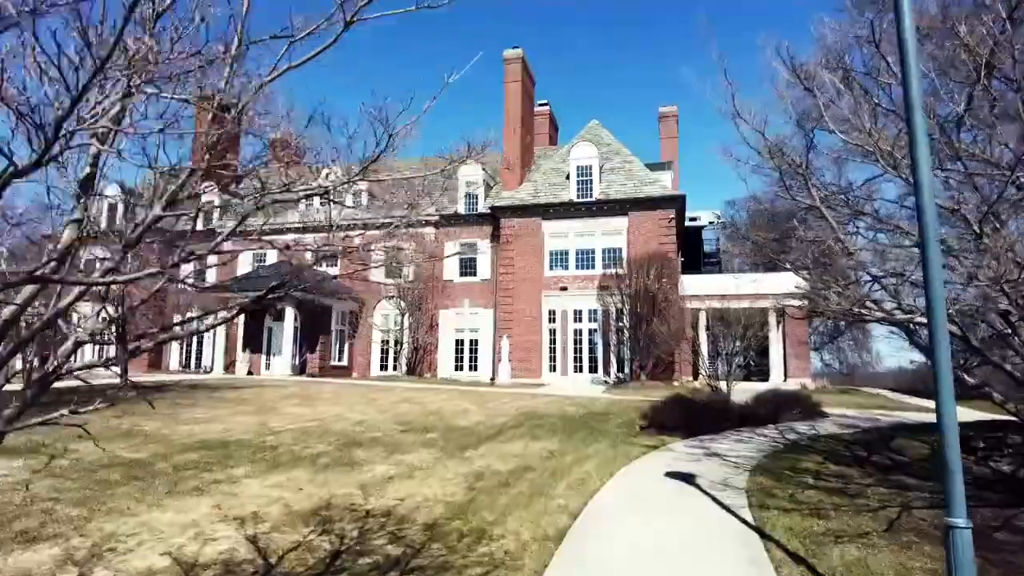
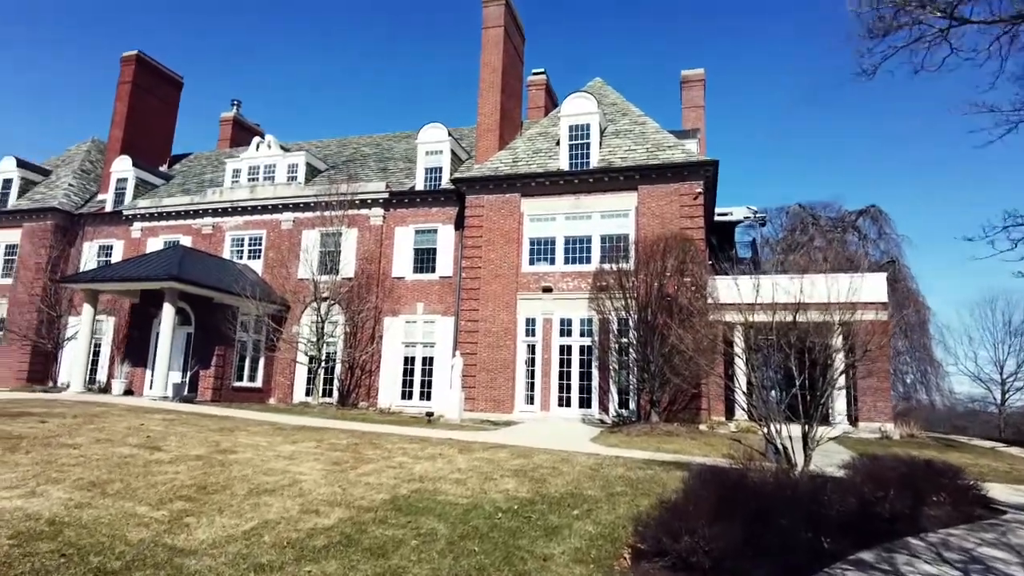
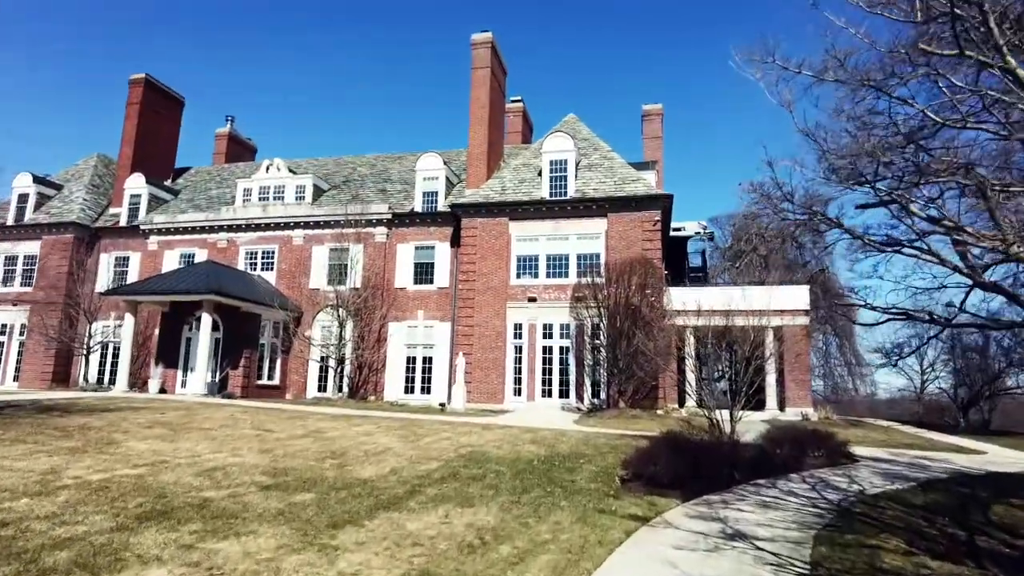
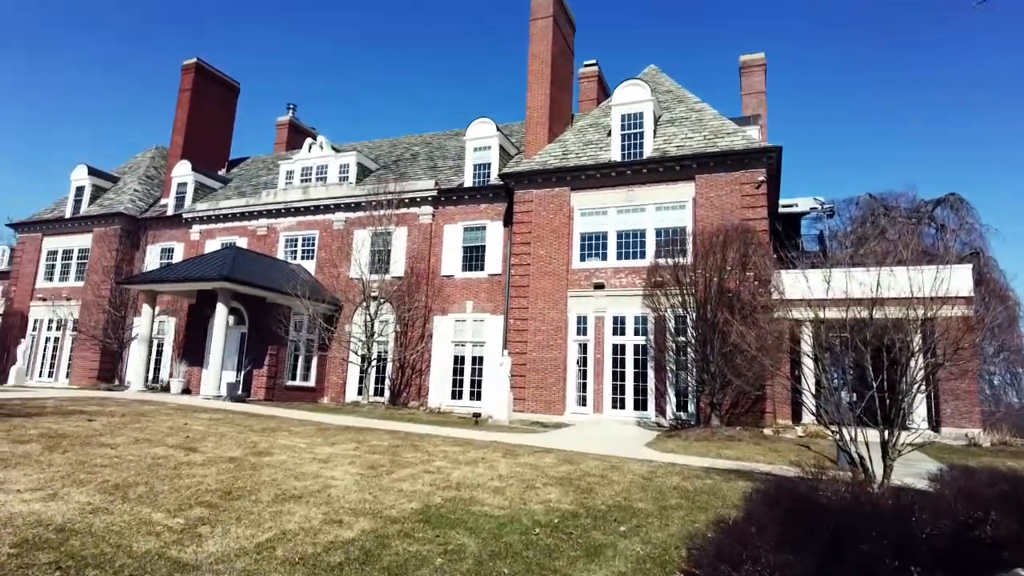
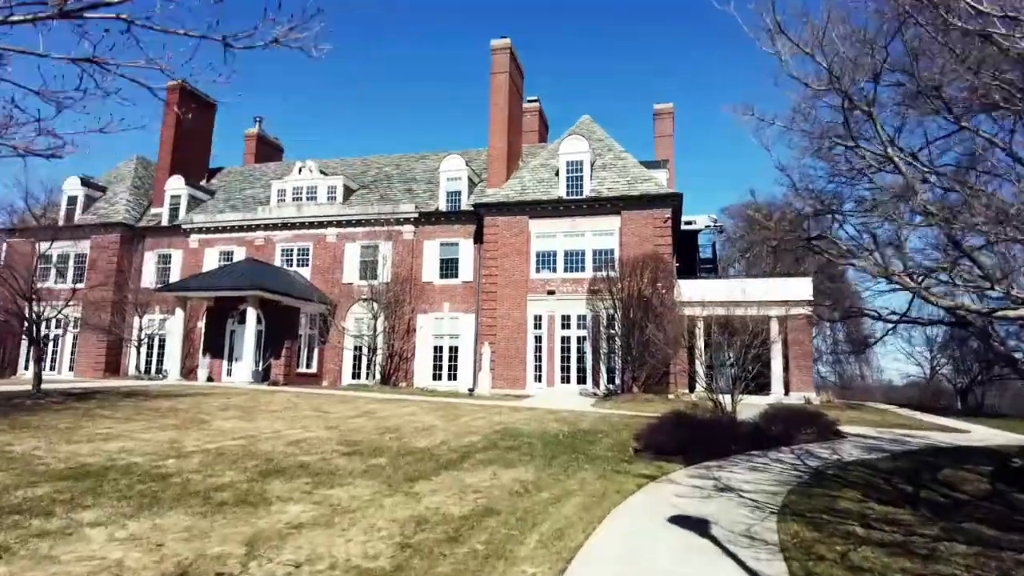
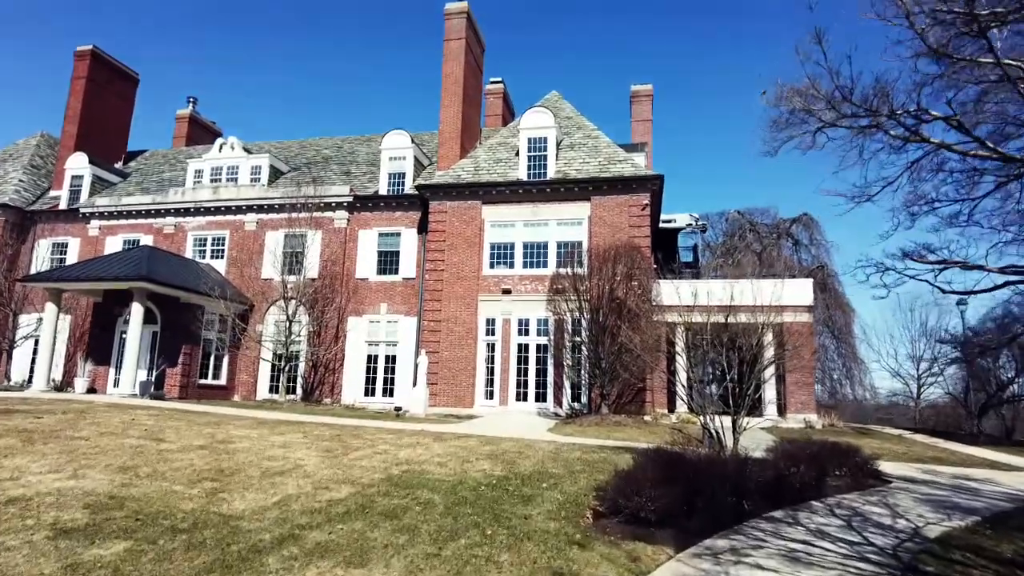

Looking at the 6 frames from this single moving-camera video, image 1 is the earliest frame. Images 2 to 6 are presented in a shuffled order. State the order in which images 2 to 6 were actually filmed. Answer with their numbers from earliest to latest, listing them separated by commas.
5, 3, 6, 2, 4
